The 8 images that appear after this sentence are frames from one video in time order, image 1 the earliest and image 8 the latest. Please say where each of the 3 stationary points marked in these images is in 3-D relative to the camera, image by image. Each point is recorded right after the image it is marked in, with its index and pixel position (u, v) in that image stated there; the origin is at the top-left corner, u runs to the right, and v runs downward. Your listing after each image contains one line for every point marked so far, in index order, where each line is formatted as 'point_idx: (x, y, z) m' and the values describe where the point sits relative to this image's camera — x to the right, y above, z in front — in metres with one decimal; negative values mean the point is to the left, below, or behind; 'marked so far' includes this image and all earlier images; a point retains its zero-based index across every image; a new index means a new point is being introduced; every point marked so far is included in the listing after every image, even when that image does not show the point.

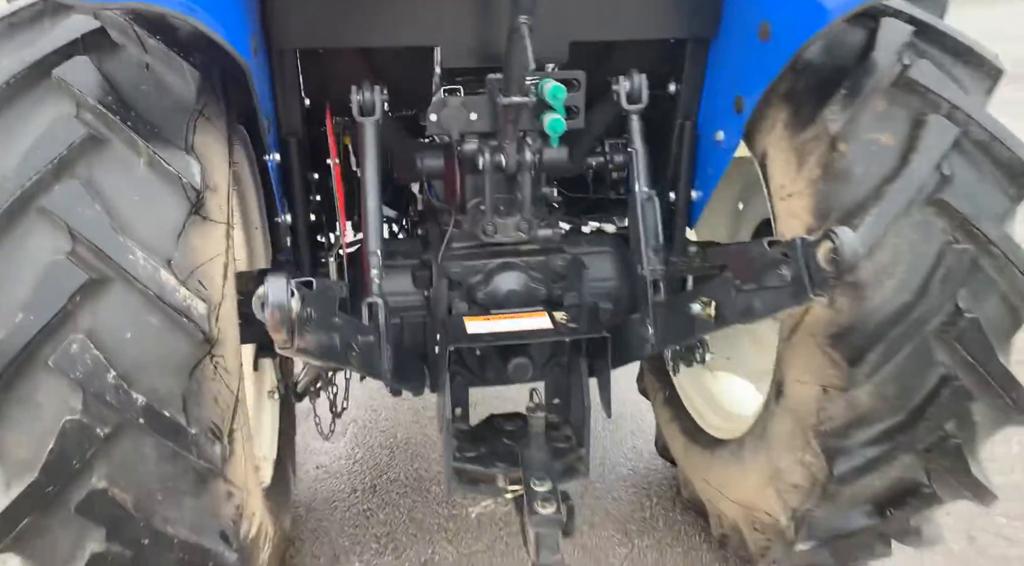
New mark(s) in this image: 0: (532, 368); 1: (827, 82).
0: (+0.1, -0.2, +2.3) m
1: (+0.7, +0.4, +2.0) m
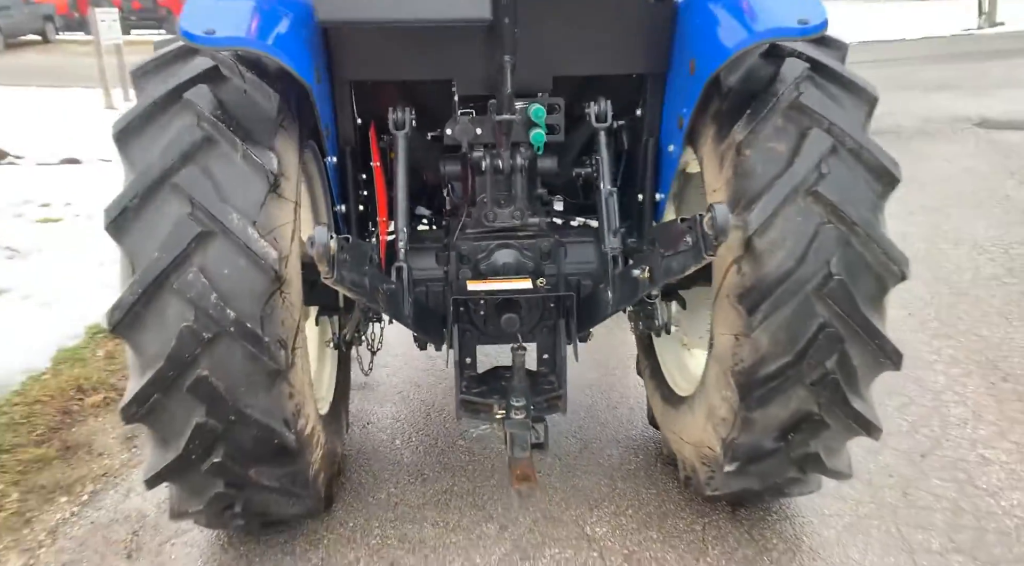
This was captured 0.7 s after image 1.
0: (0.0, -0.1, +3.0) m
1: (+0.6, +0.5, +2.7) m
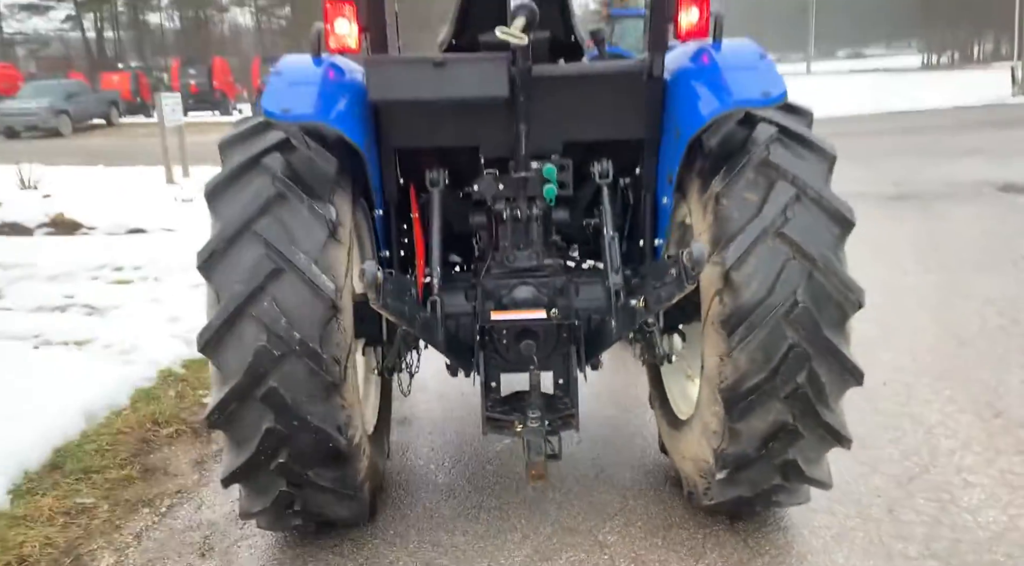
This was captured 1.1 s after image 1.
0: (+0.1, -0.2, +3.5) m
1: (+0.7, +0.4, +3.3) m
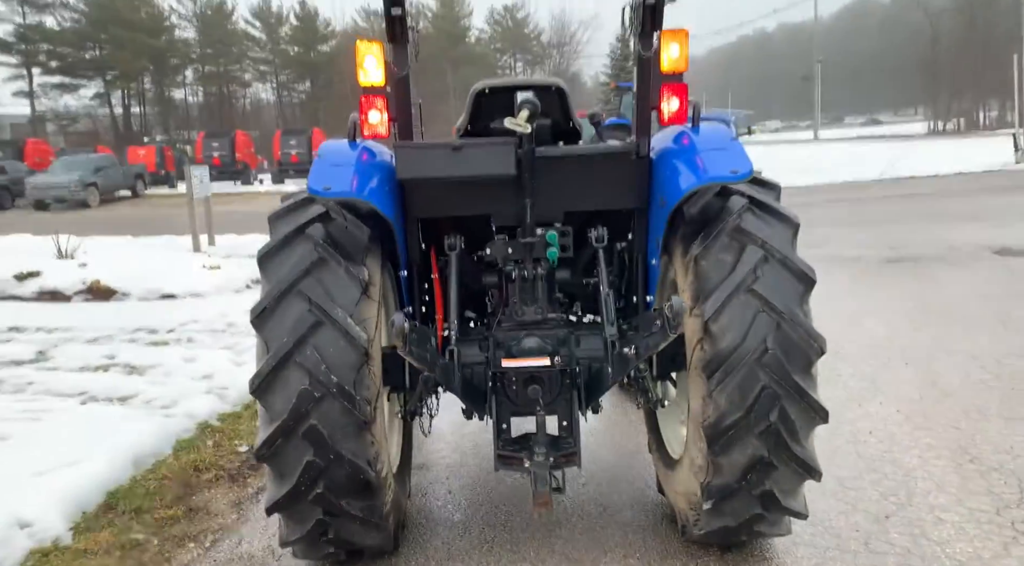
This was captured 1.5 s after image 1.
0: (+0.1, -0.4, +4.0) m
1: (+0.7, +0.2, +3.8) m
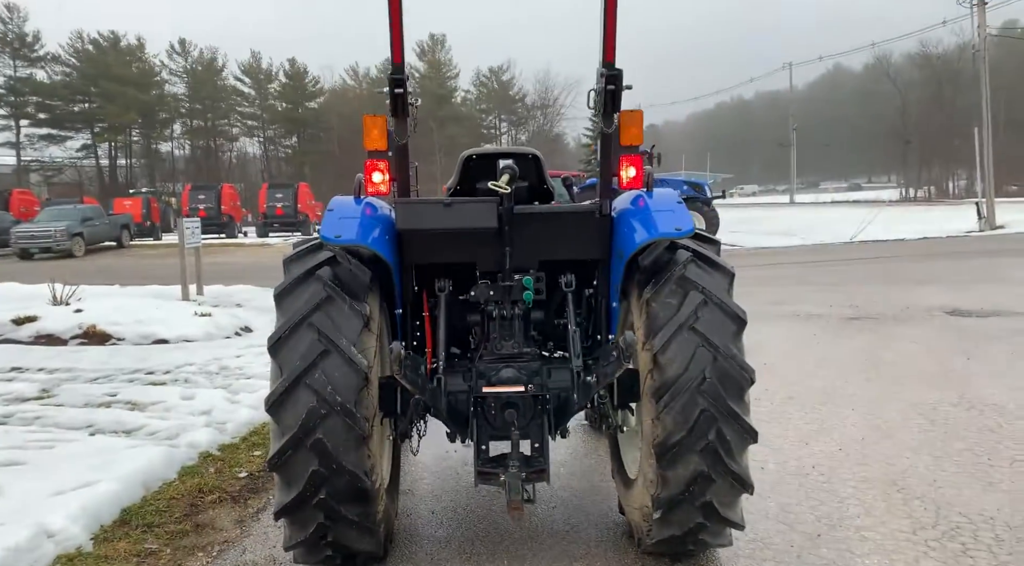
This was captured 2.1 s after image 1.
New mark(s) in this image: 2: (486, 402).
0: (0.0, -0.6, +4.6) m
1: (+0.6, 0.0, +4.5) m
2: (-0.1, -0.6, +4.6) m
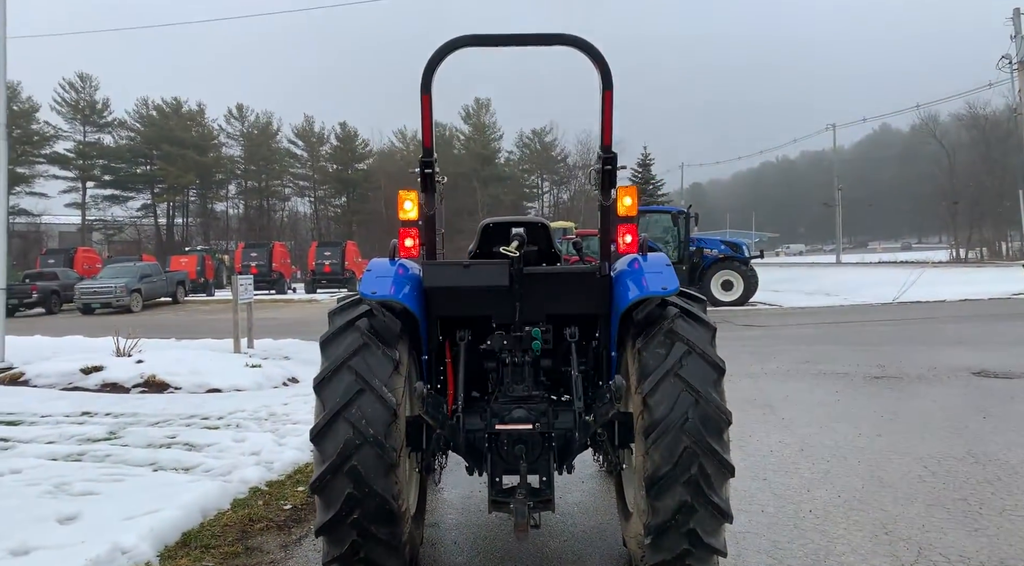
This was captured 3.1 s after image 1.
0: (+0.1, -0.9, +5.2) m
1: (+0.7, -0.2, +5.1) m
2: (-0.1, -0.8, +5.2) m
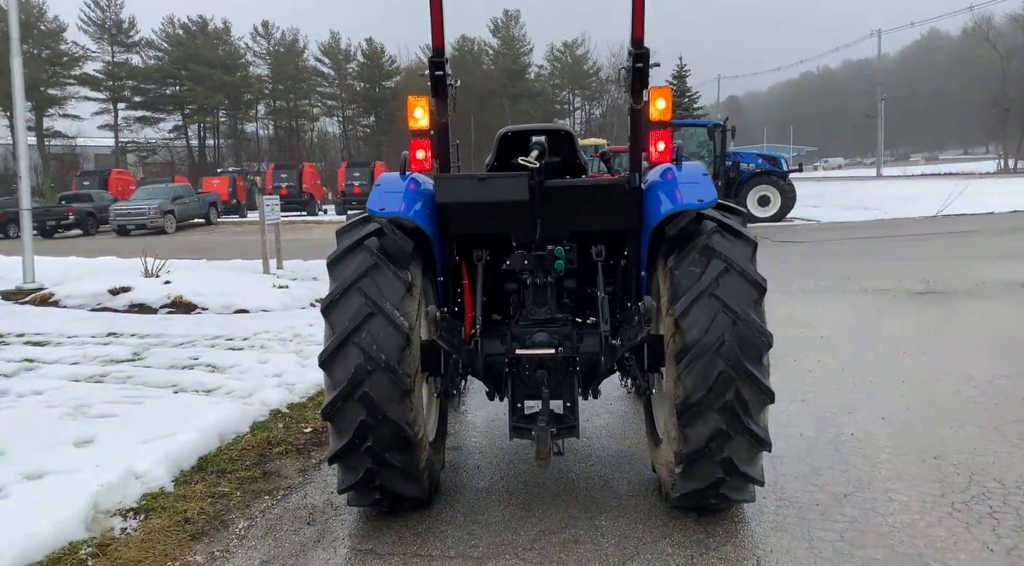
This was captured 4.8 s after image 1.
0: (+0.2, -0.5, +4.9) m
1: (+0.8, +0.2, +4.7) m
2: (0.0, -0.4, +4.9) m
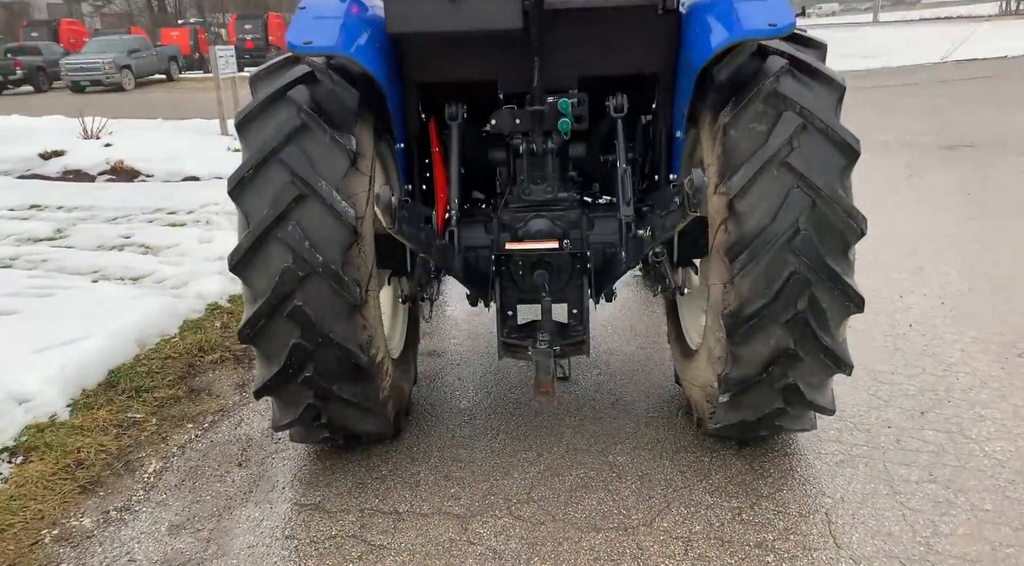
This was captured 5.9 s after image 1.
0: (+0.2, 0.0, +3.7) m
1: (+0.7, +0.6, +3.4) m
2: (0.0, +0.1, +3.6) m
